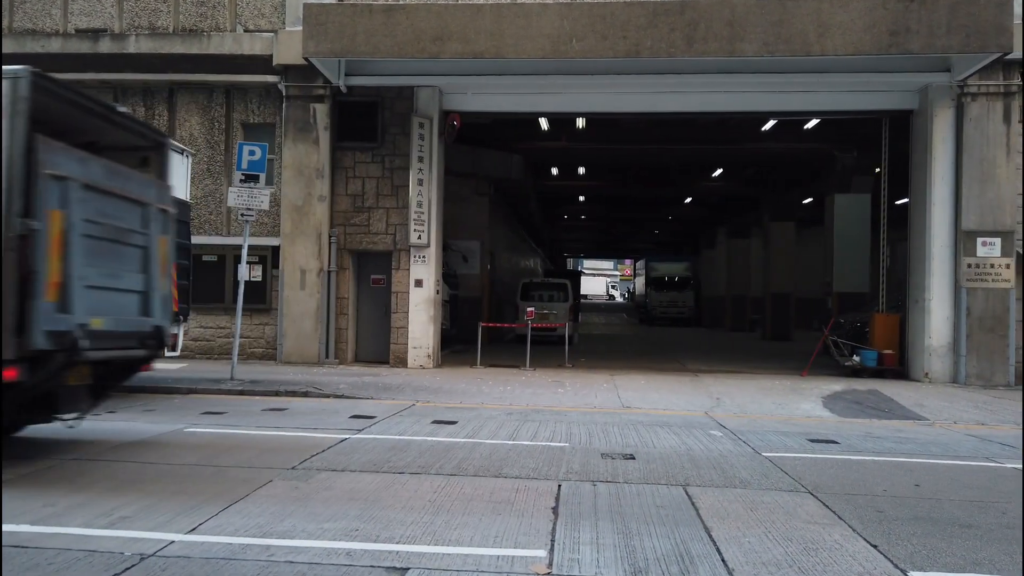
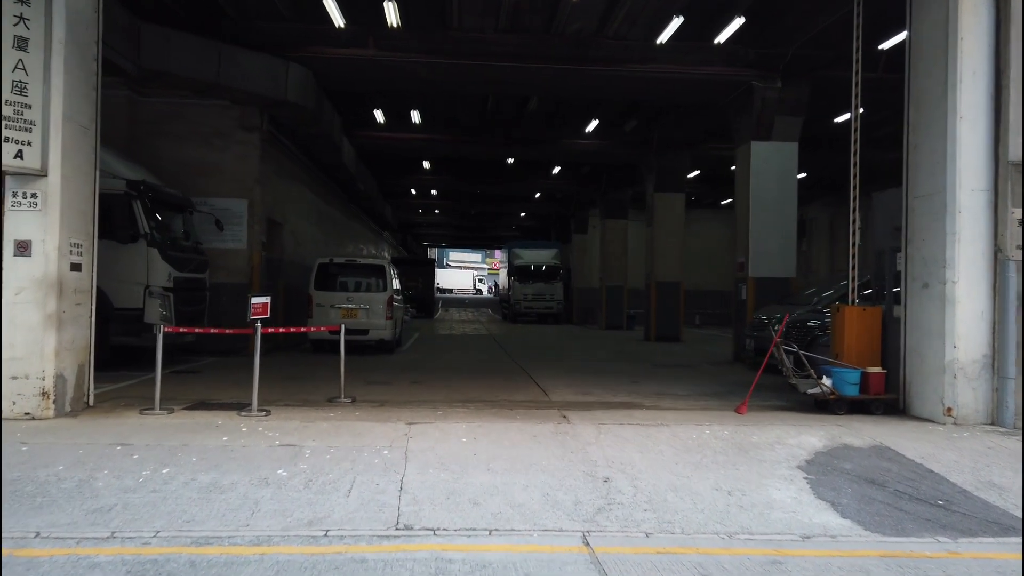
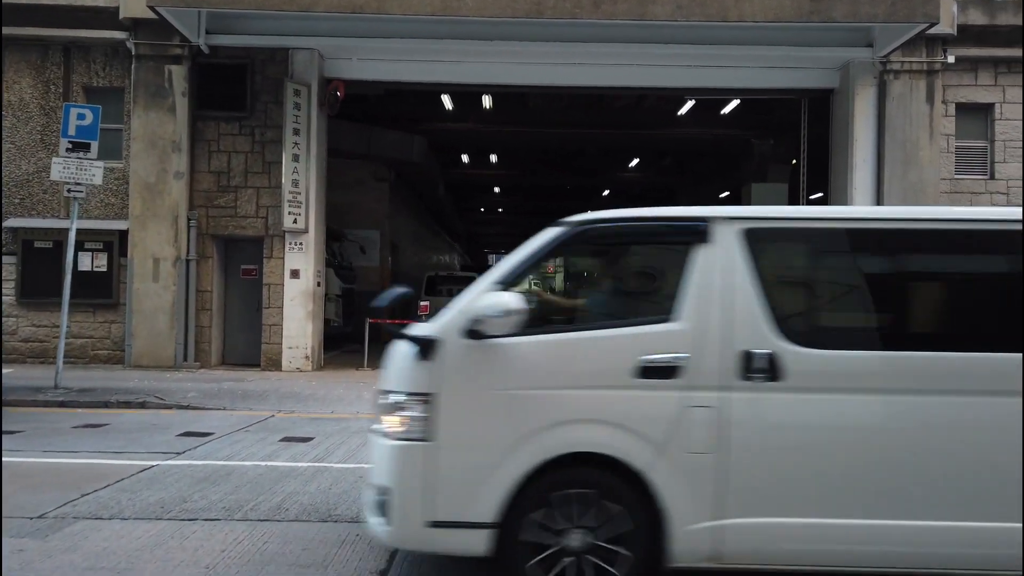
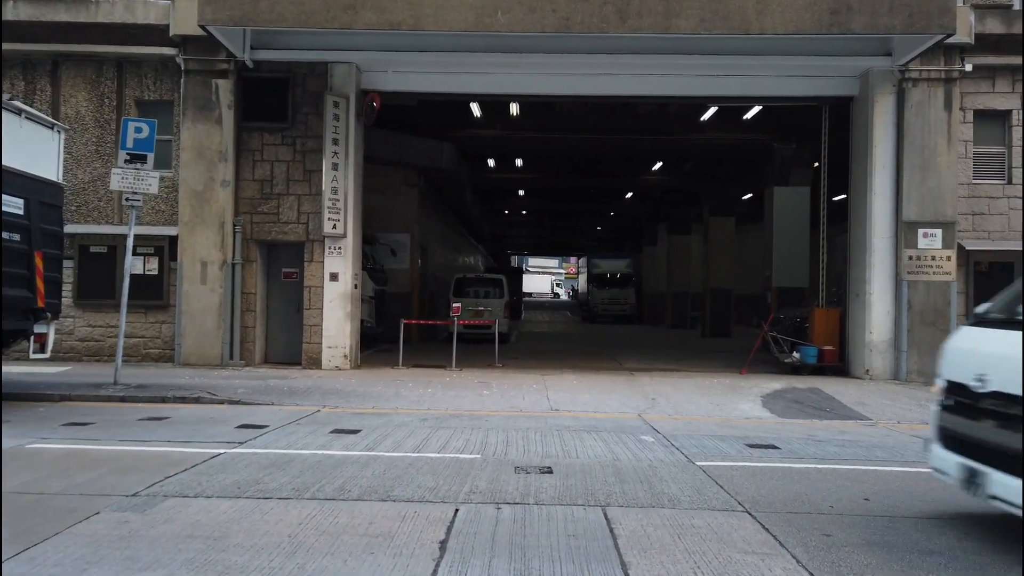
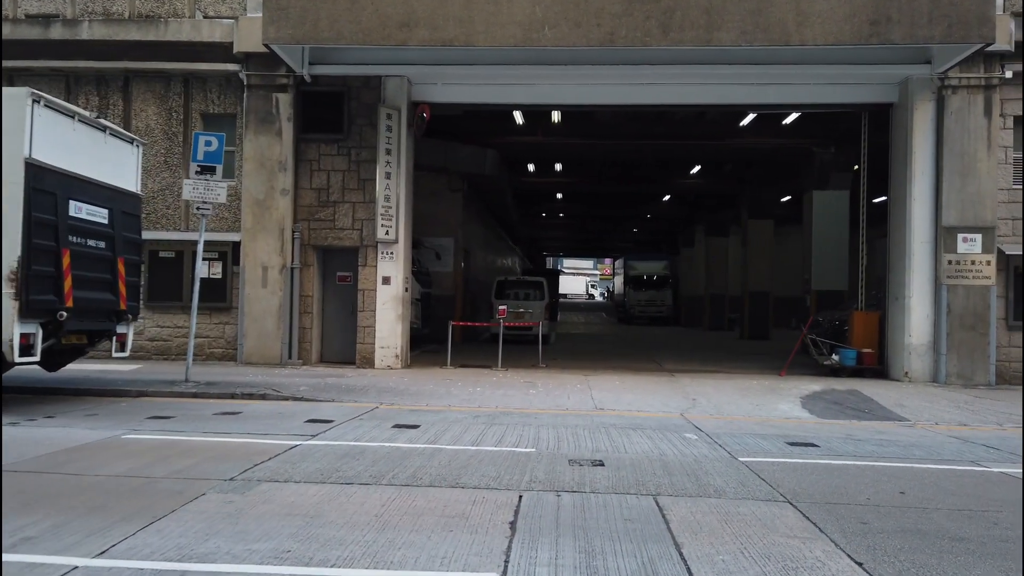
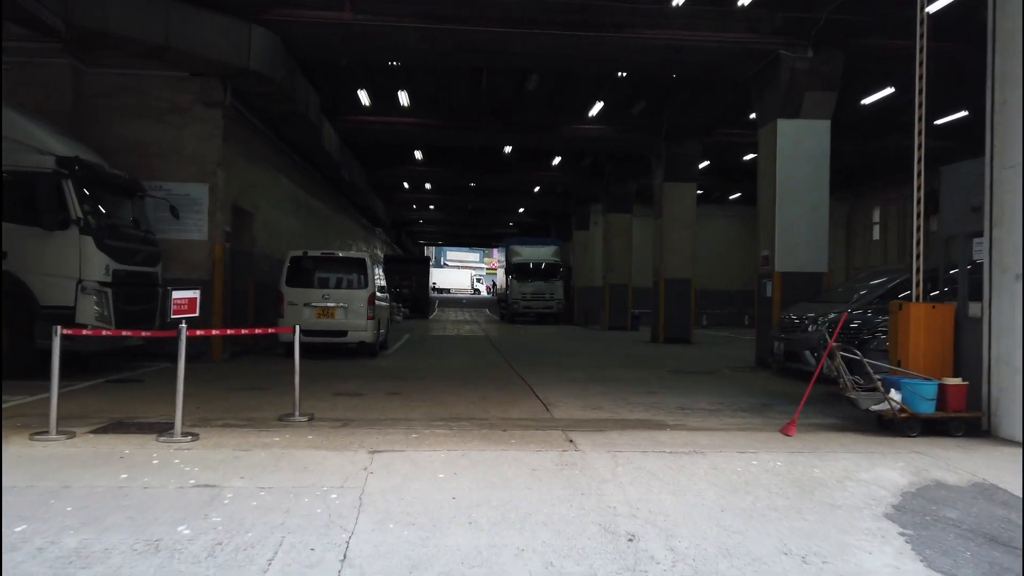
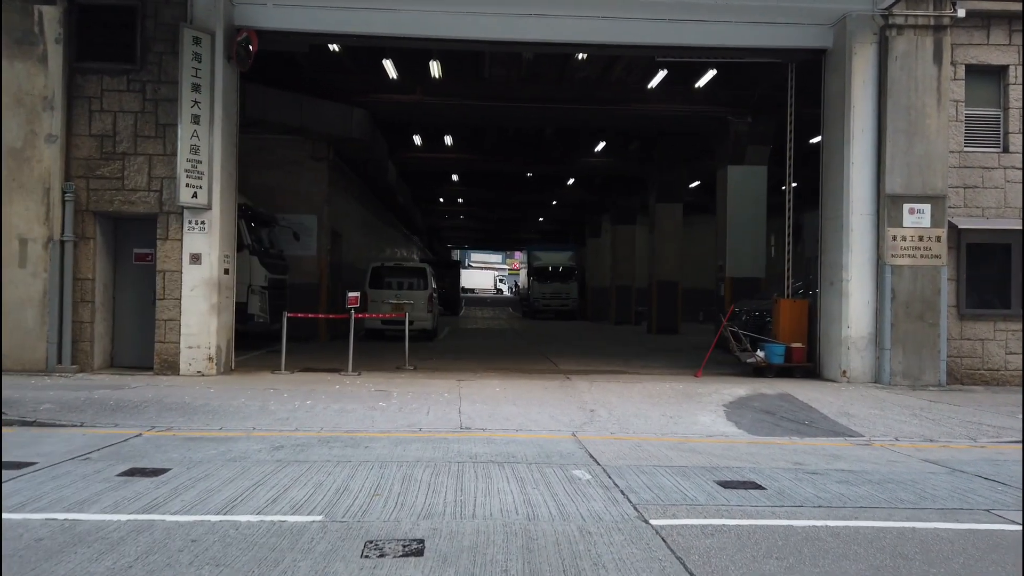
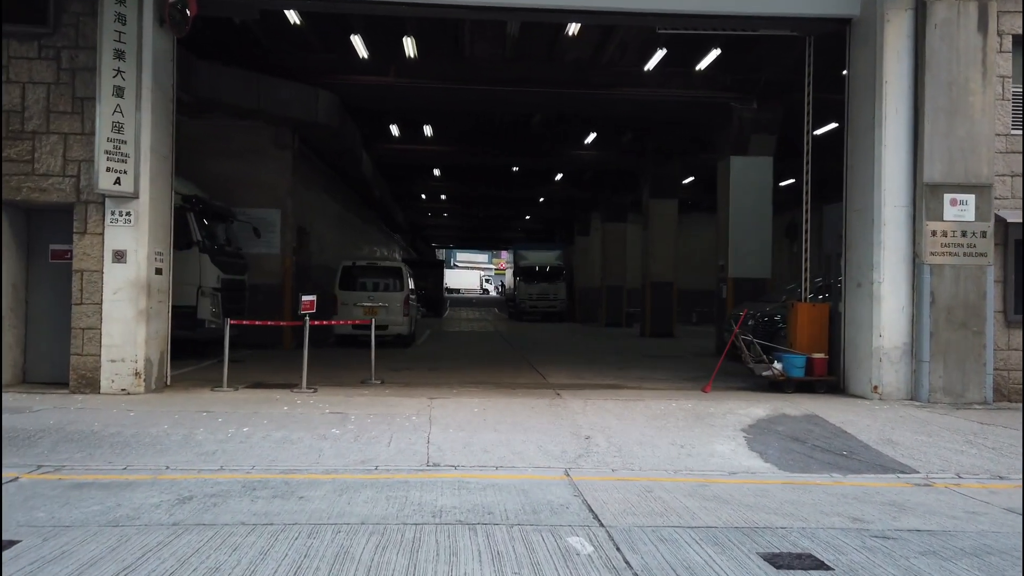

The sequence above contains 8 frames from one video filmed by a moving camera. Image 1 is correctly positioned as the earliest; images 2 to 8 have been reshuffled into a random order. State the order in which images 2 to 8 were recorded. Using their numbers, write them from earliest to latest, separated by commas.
5, 4, 3, 7, 8, 2, 6
